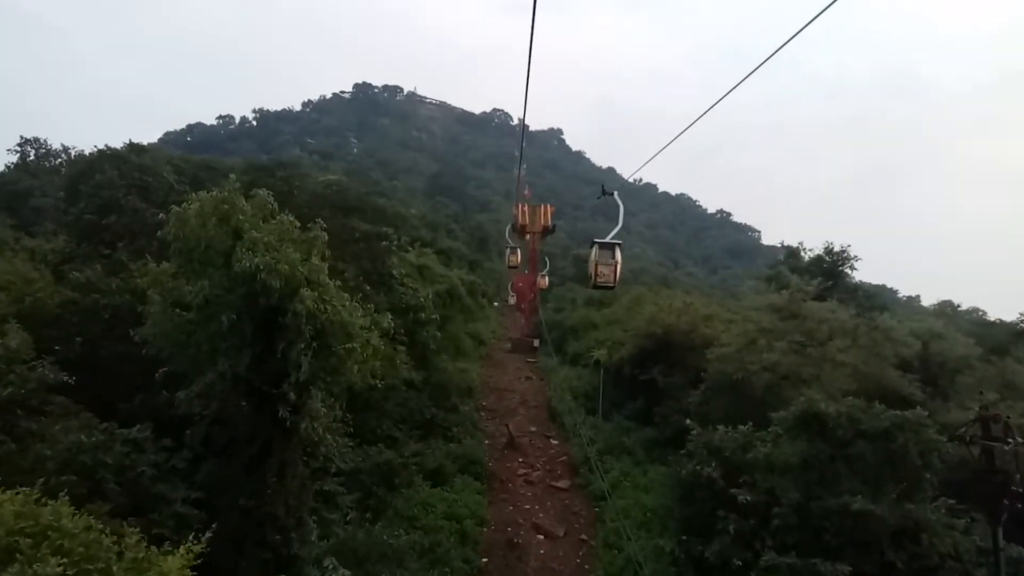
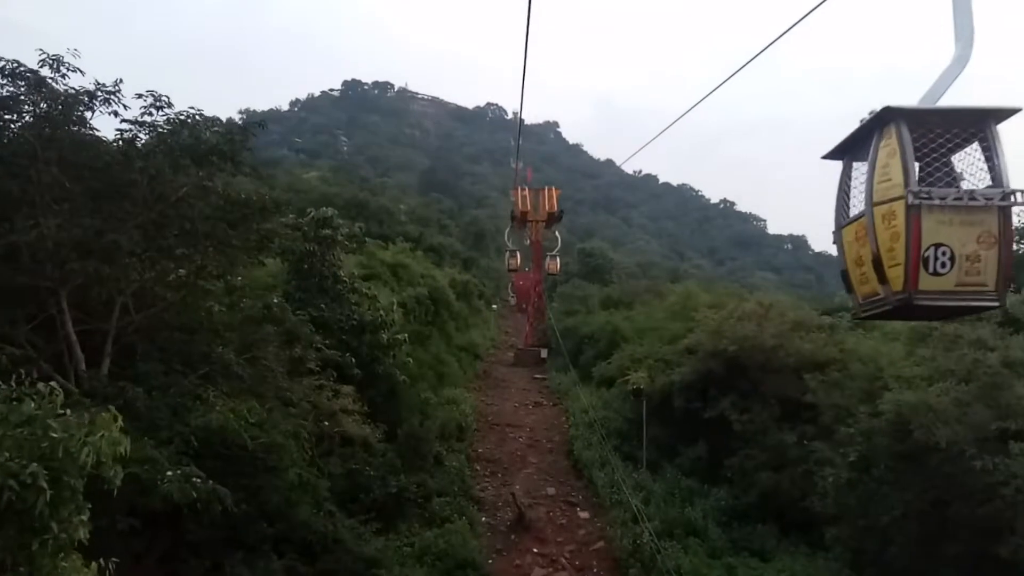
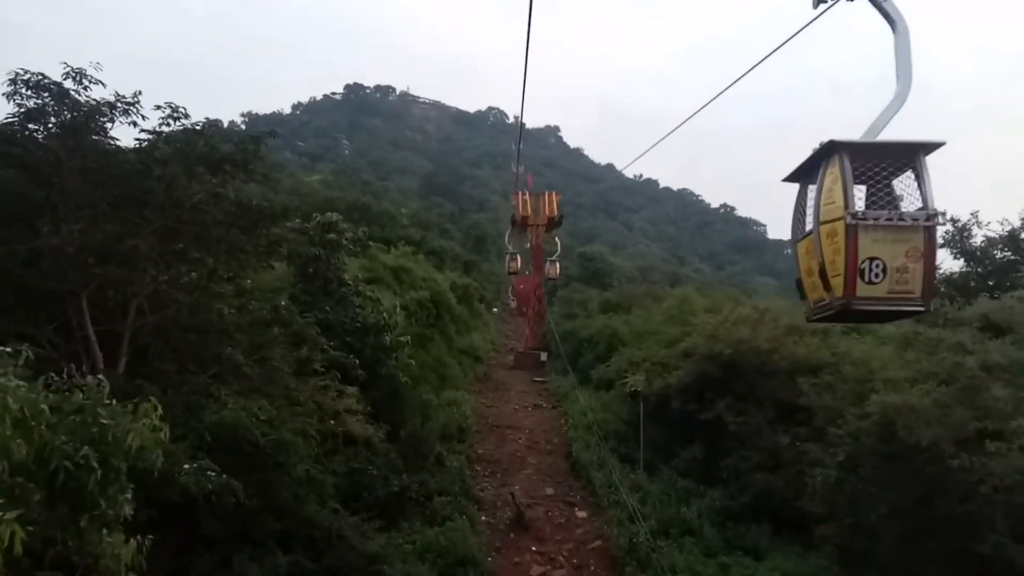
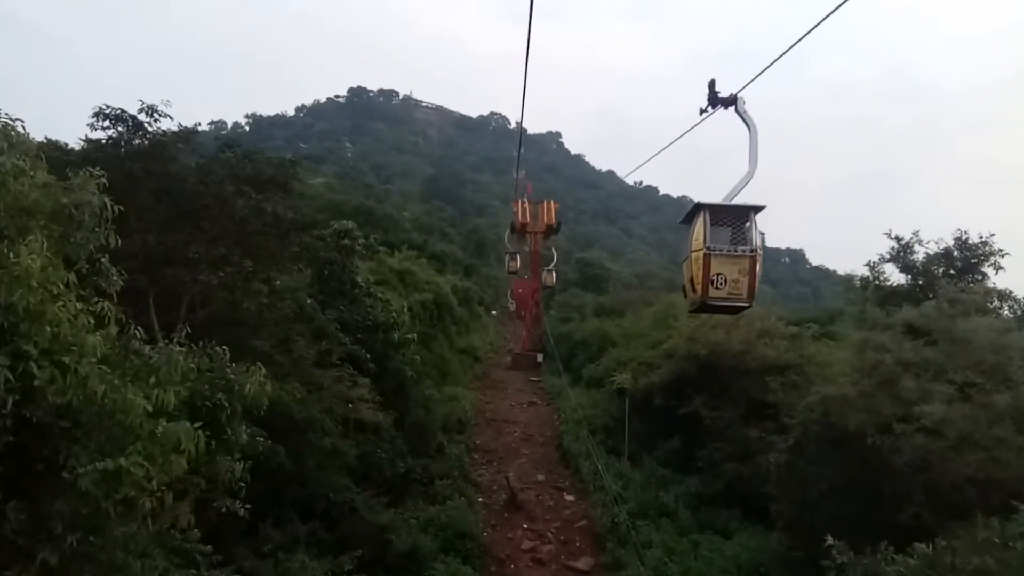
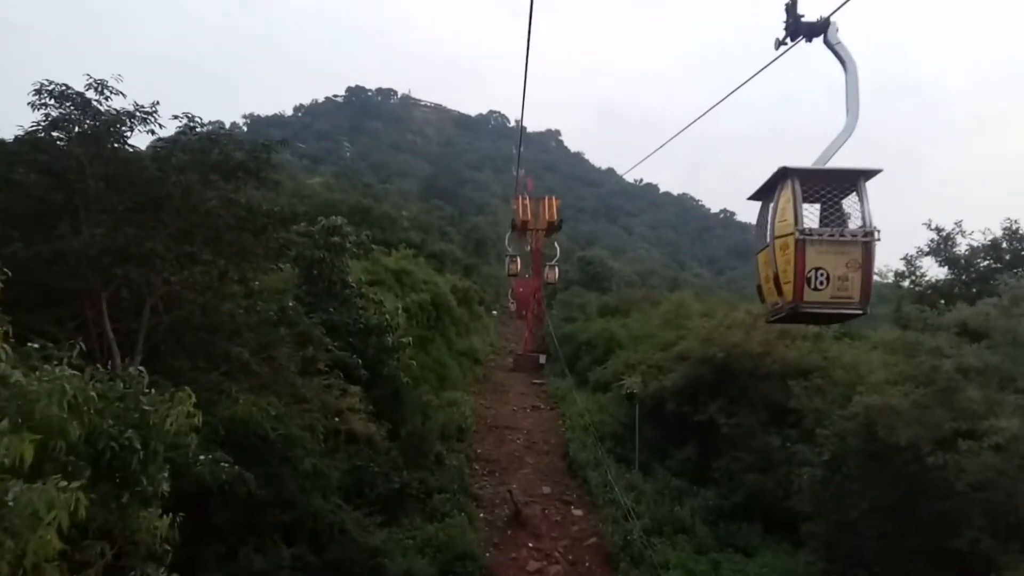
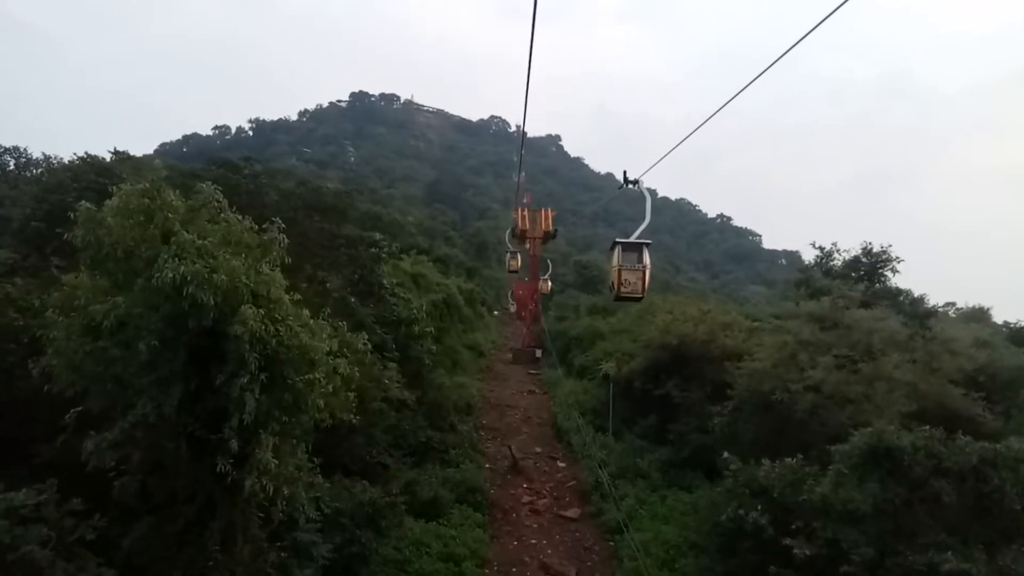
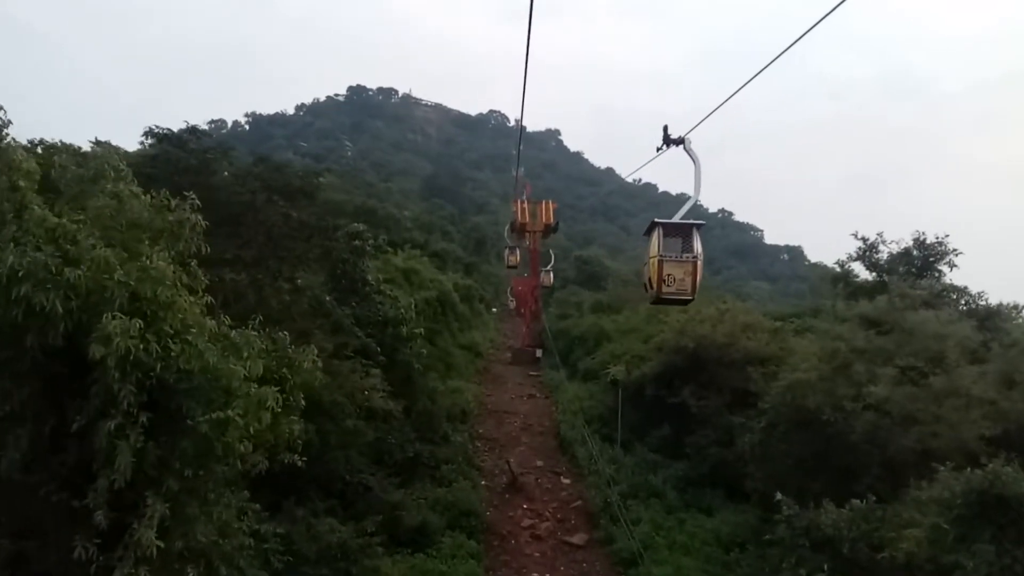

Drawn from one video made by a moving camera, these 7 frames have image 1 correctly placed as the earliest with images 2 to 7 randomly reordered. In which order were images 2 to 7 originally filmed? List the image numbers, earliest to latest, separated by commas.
6, 7, 4, 5, 3, 2
